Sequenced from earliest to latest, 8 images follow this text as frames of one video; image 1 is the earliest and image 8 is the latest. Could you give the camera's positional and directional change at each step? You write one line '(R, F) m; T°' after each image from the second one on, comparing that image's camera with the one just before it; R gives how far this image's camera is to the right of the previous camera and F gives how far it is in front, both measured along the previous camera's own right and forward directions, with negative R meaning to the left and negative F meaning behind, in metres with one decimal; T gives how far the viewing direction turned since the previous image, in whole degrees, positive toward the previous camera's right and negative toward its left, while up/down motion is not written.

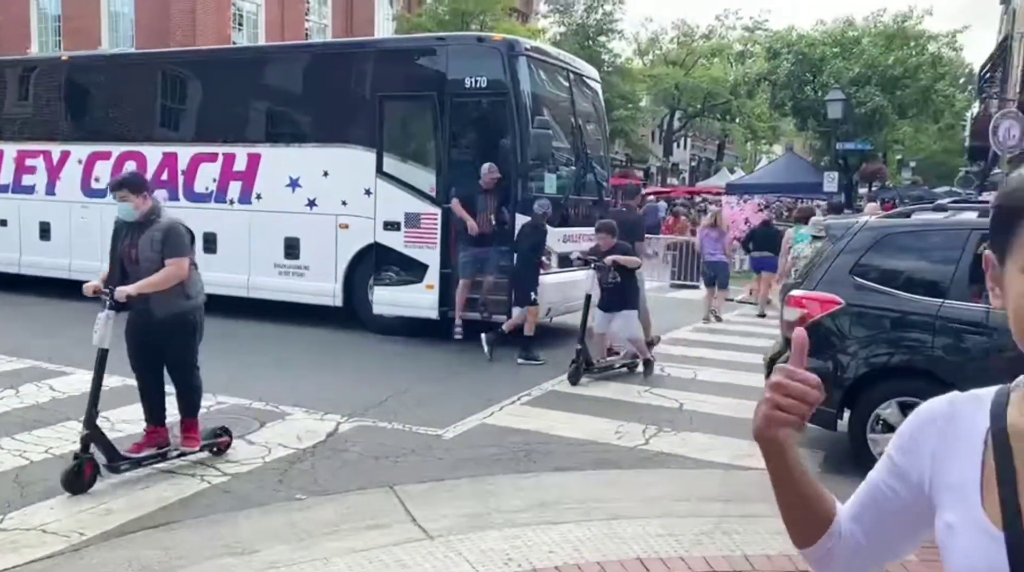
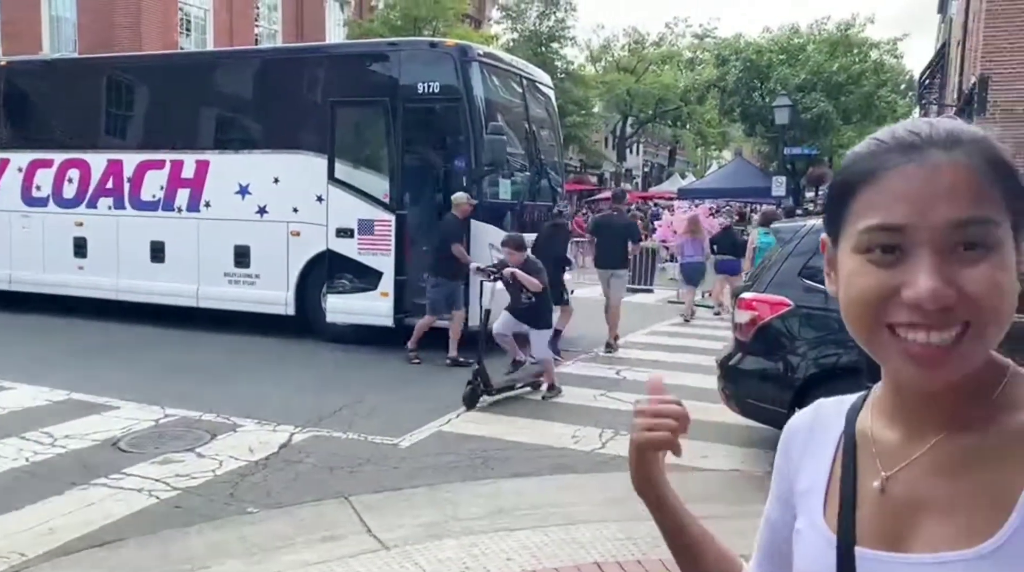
(0.0, 0.0) m; +3°
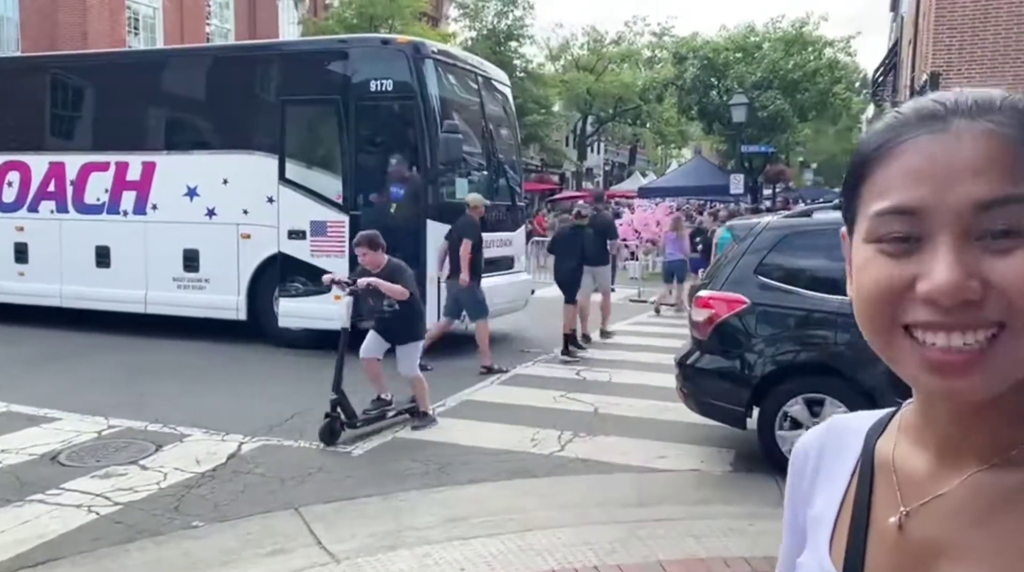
(+0.1, +0.1) m; +2°
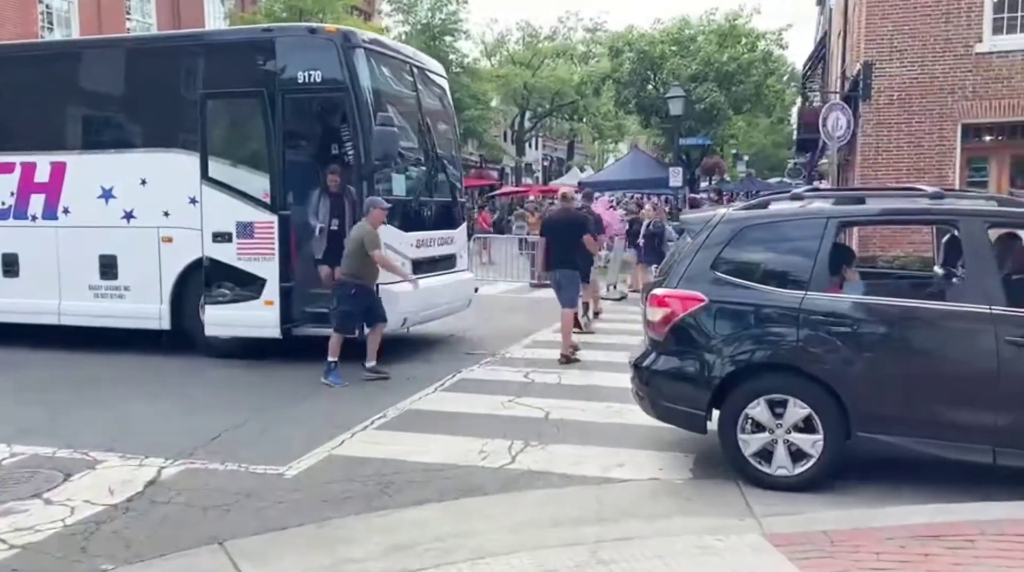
(0.0, +0.5) m; +4°
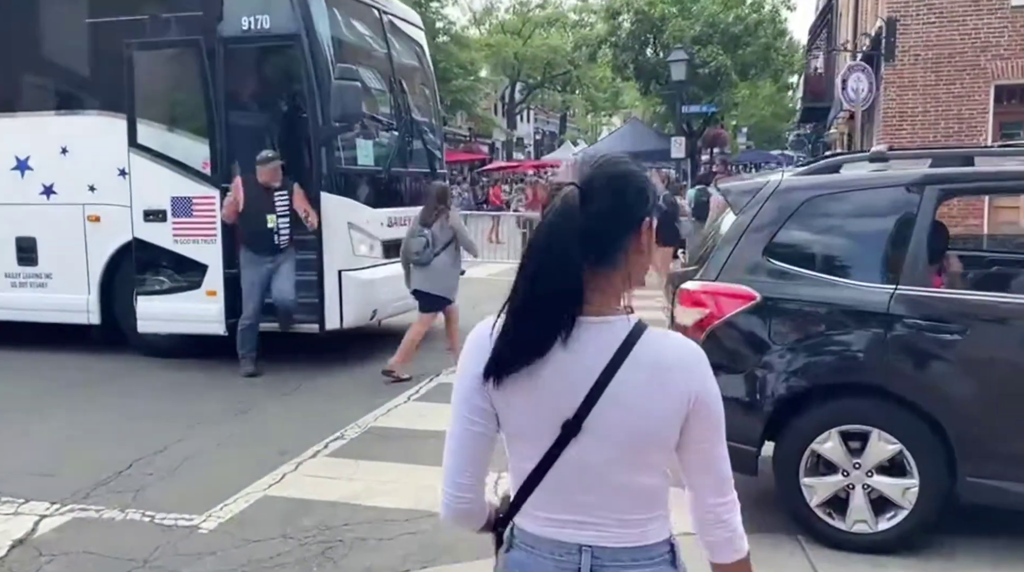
(0.0, +1.5) m; 0°
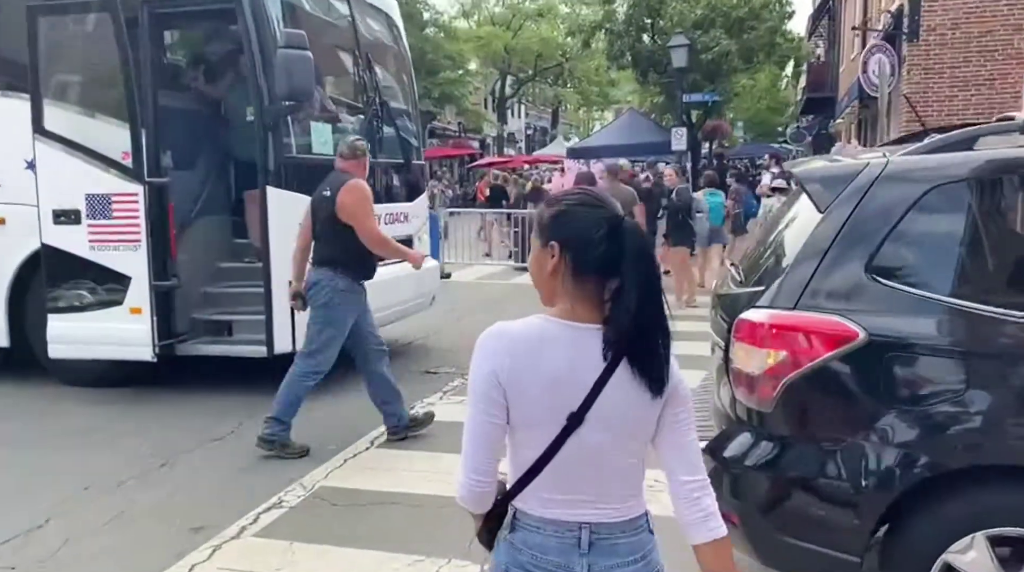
(0.0, +1.4) m; 0°
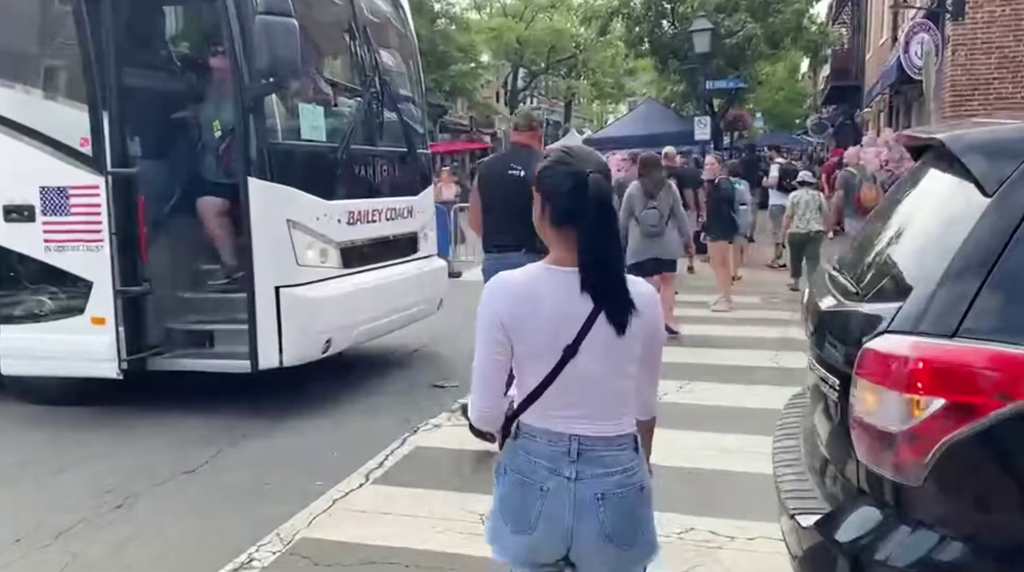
(0.0, +0.9) m; -1°
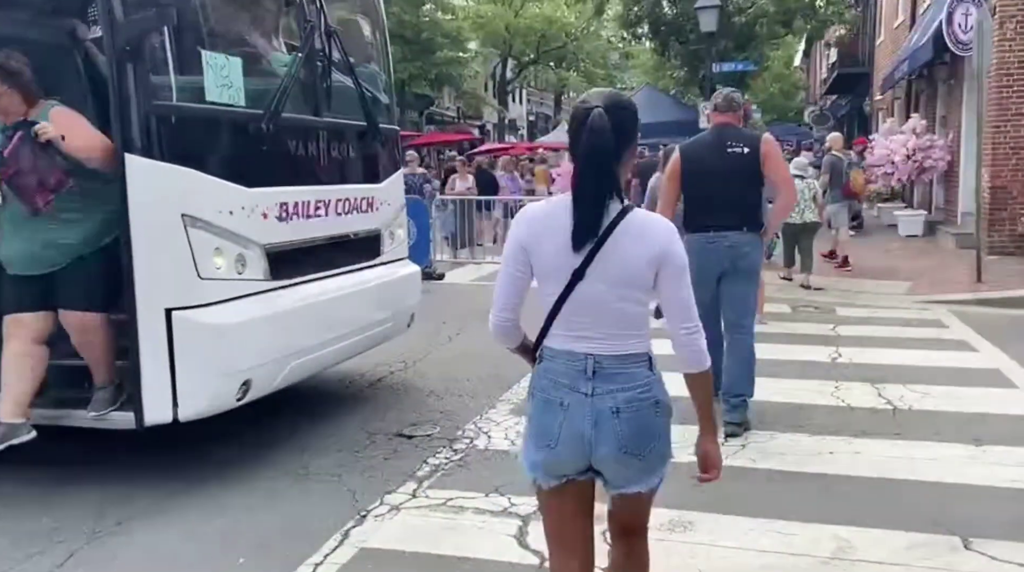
(0.0, +1.7) m; +1°
